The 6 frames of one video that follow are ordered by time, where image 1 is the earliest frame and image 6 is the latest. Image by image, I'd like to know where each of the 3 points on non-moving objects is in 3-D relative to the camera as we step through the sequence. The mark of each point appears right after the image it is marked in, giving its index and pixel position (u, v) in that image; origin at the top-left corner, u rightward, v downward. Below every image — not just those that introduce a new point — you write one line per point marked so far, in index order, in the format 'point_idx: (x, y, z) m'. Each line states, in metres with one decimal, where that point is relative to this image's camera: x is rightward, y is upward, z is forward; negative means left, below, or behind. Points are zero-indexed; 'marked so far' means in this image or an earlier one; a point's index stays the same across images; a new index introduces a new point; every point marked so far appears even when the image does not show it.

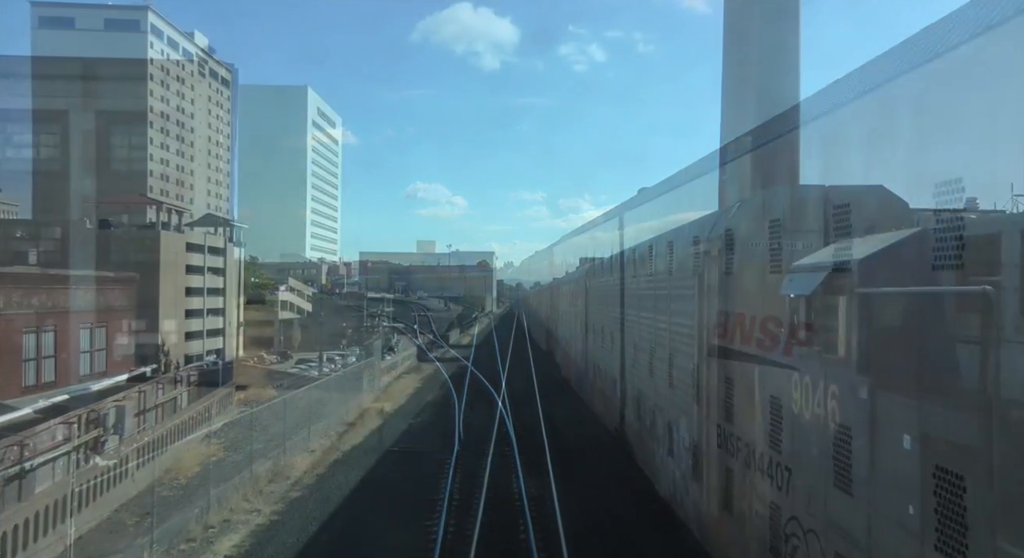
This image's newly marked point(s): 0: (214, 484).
0: (-5.1, -3.5, +11.7) m
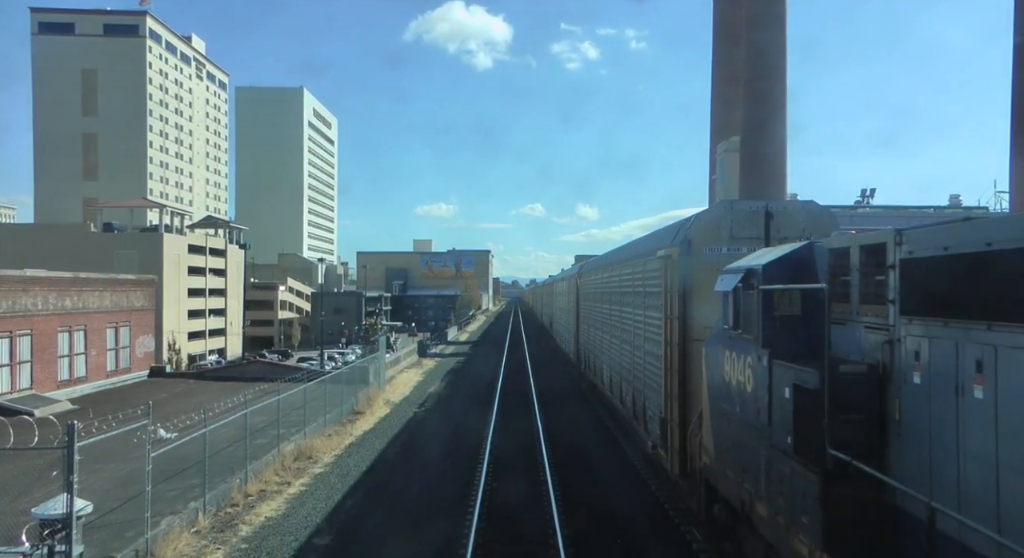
0: (-5.1, -3.5, +13.4) m
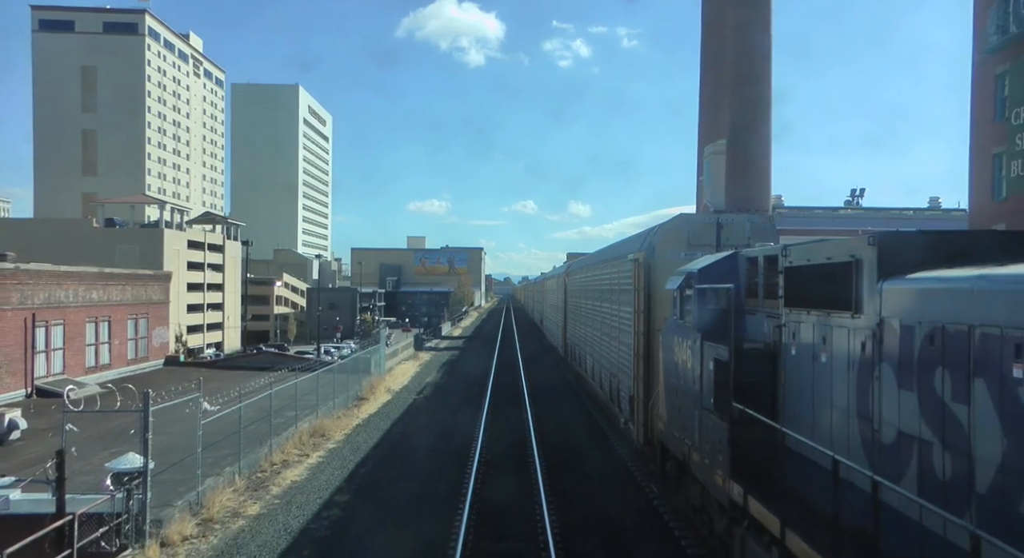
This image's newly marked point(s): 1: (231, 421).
0: (-5.3, -3.5, +15.2) m
1: (-5.8, -2.9, +14.2) m
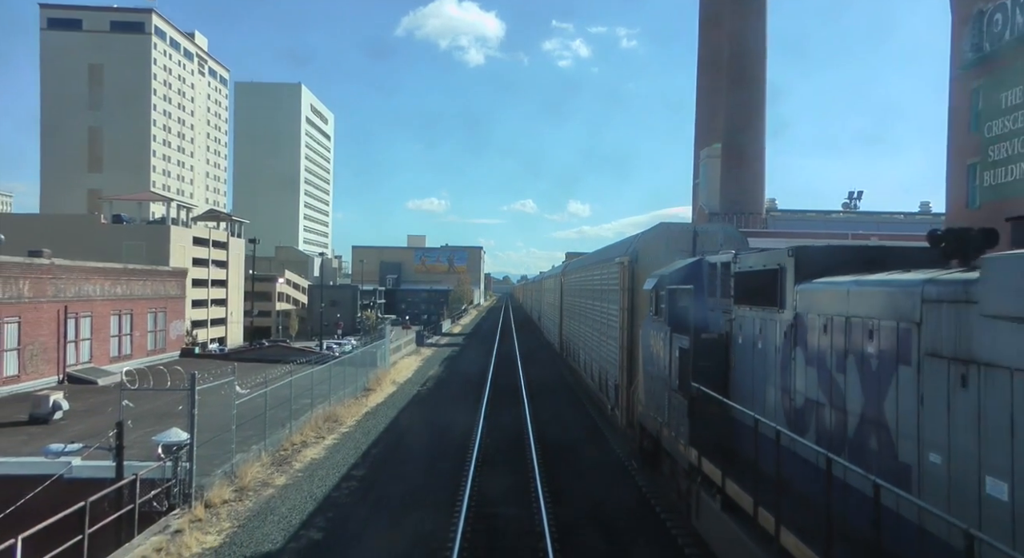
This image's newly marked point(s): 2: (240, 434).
0: (-5.4, -3.4, +16.7) m
1: (-5.9, -2.9, +15.7) m
2: (-5.9, -3.3, +14.7) m
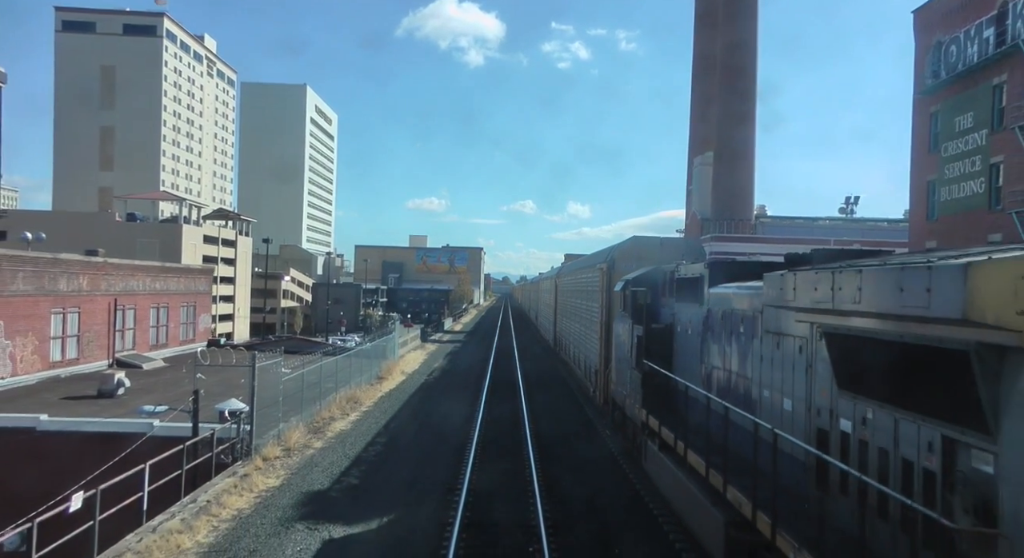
0: (-5.4, -3.4, +19.4) m
1: (-5.9, -2.8, +18.4) m
2: (-5.9, -3.3, +17.4) m
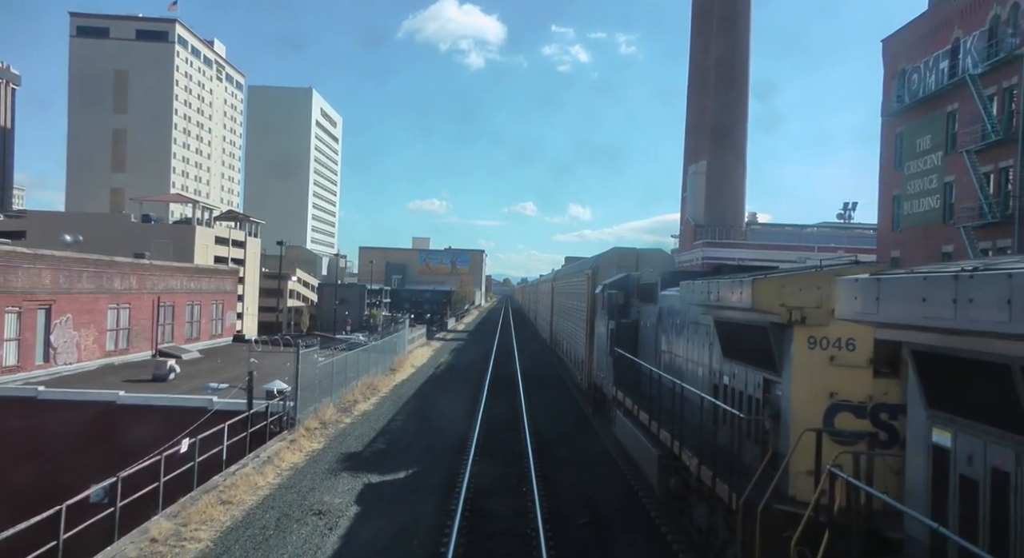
0: (-5.5, -3.4, +22.3) m
1: (-6.0, -2.9, +21.3) m
2: (-6.0, -3.3, +20.3) m
